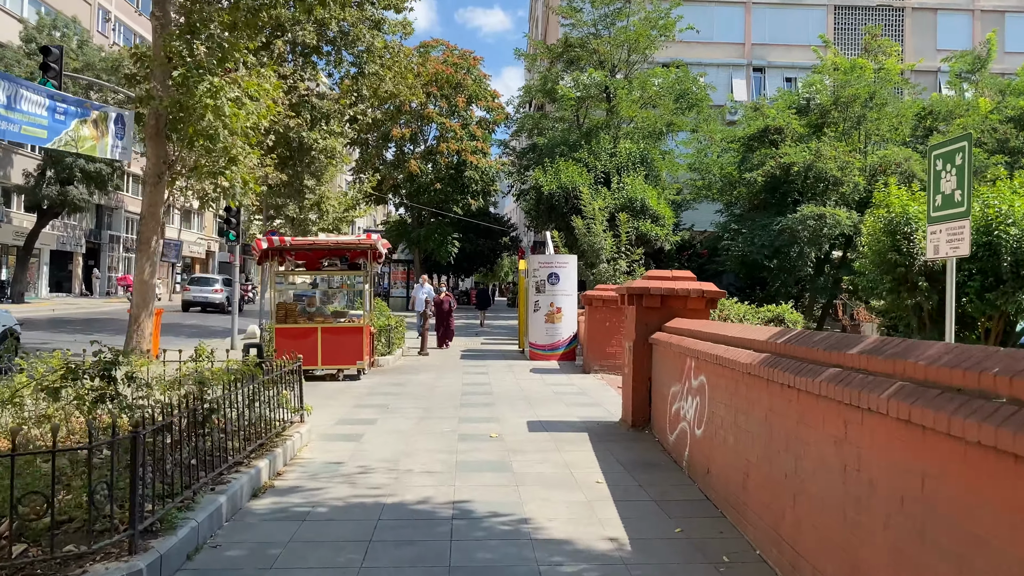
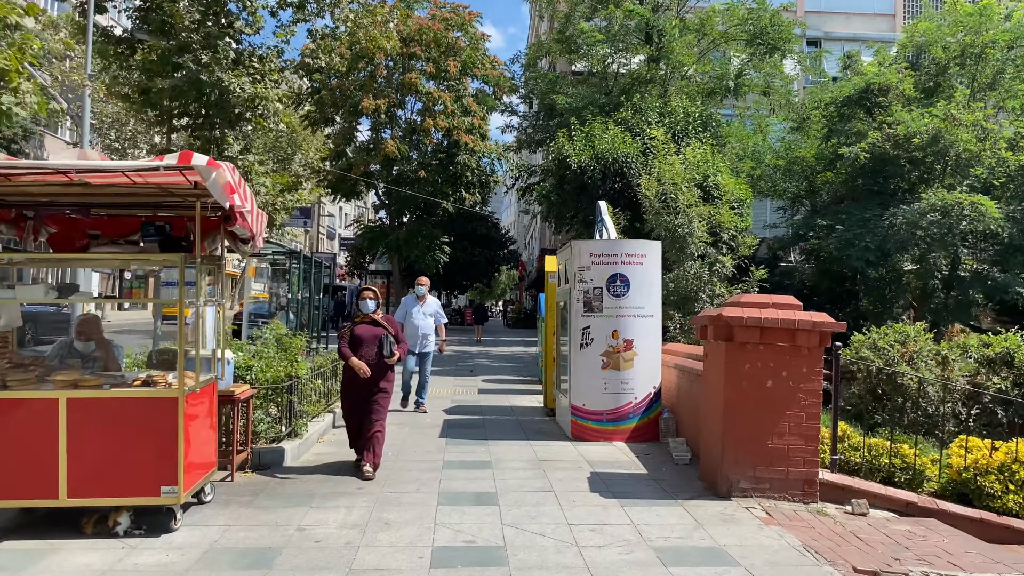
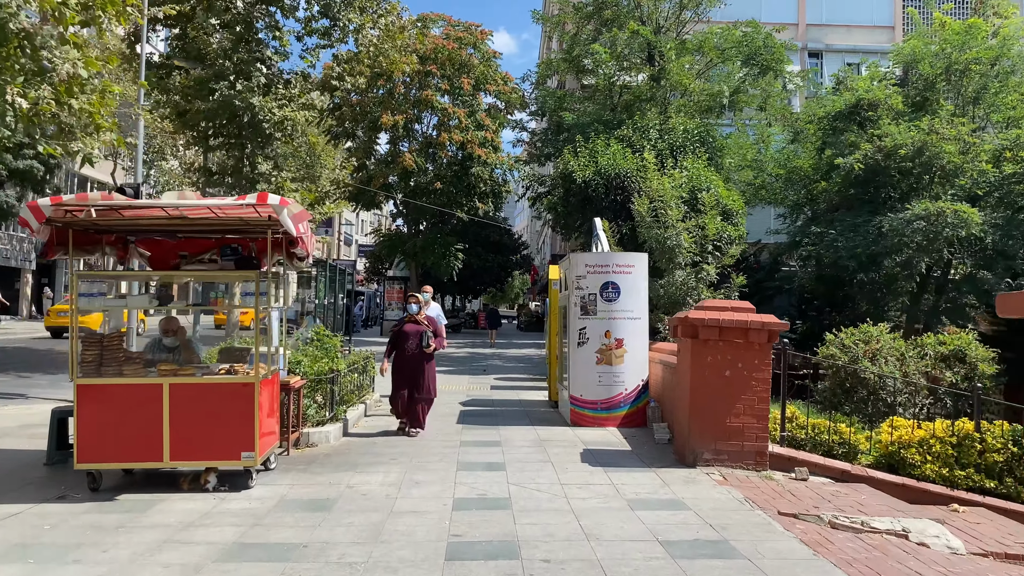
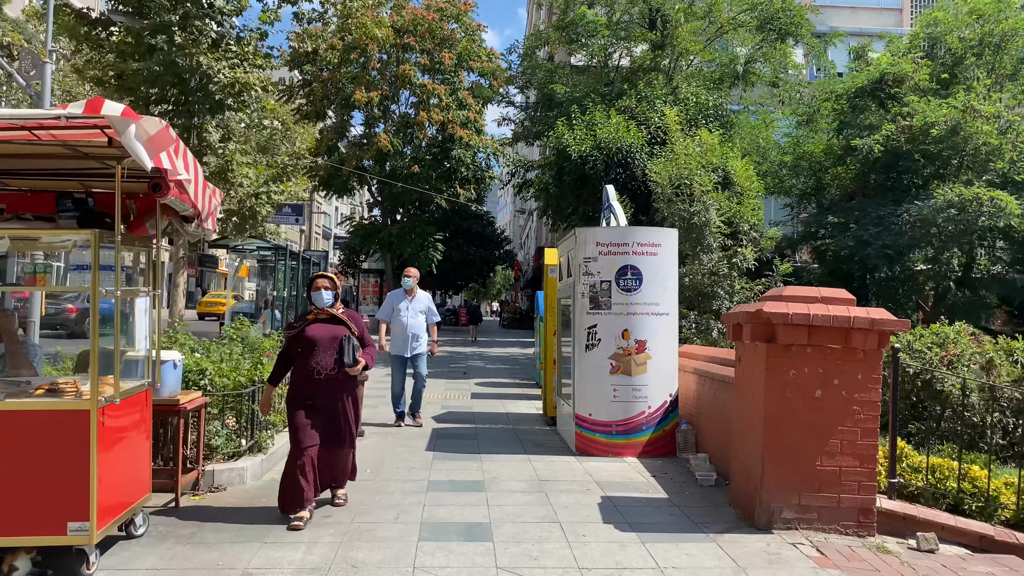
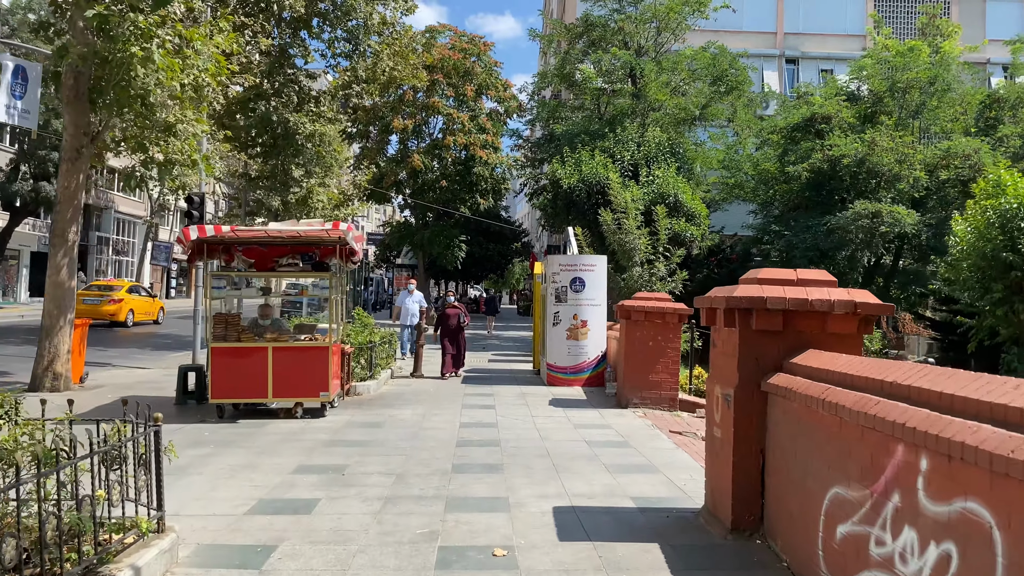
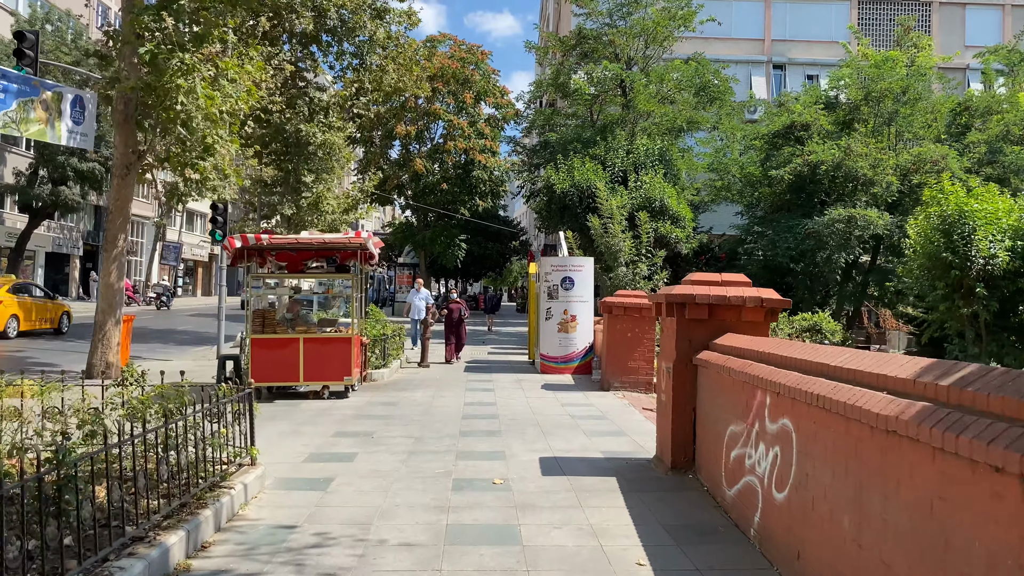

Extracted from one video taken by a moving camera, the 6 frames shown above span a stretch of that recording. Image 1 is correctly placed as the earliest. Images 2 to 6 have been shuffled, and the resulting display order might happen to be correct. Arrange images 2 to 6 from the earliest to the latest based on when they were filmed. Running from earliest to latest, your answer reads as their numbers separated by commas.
6, 5, 3, 2, 4
